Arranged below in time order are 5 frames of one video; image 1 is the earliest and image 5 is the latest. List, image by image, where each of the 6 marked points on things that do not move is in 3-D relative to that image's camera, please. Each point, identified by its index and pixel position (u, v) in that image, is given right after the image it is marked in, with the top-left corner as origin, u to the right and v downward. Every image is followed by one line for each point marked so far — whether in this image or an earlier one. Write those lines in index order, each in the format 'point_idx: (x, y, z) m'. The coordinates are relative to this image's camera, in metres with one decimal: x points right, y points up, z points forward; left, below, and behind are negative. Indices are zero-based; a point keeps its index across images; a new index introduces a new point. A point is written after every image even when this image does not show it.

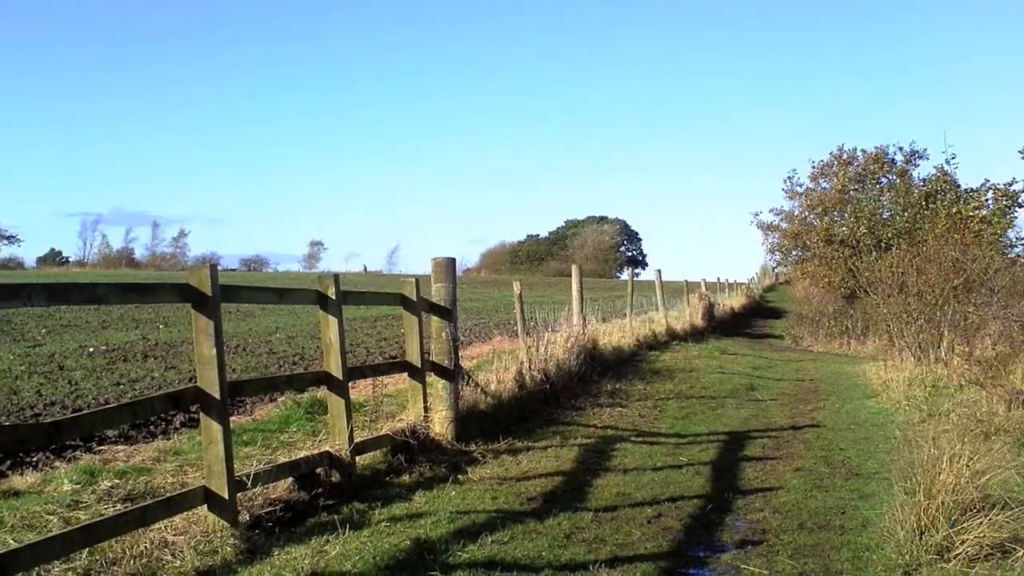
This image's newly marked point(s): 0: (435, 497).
0: (-0.6, -1.5, +8.0) m
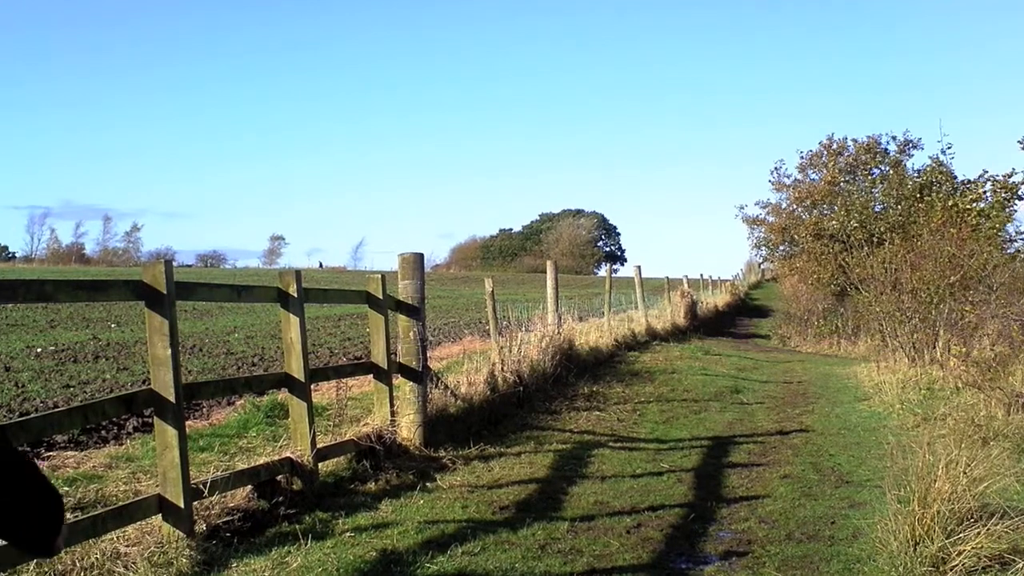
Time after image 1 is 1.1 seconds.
0: (-0.8, -1.5, +7.6) m
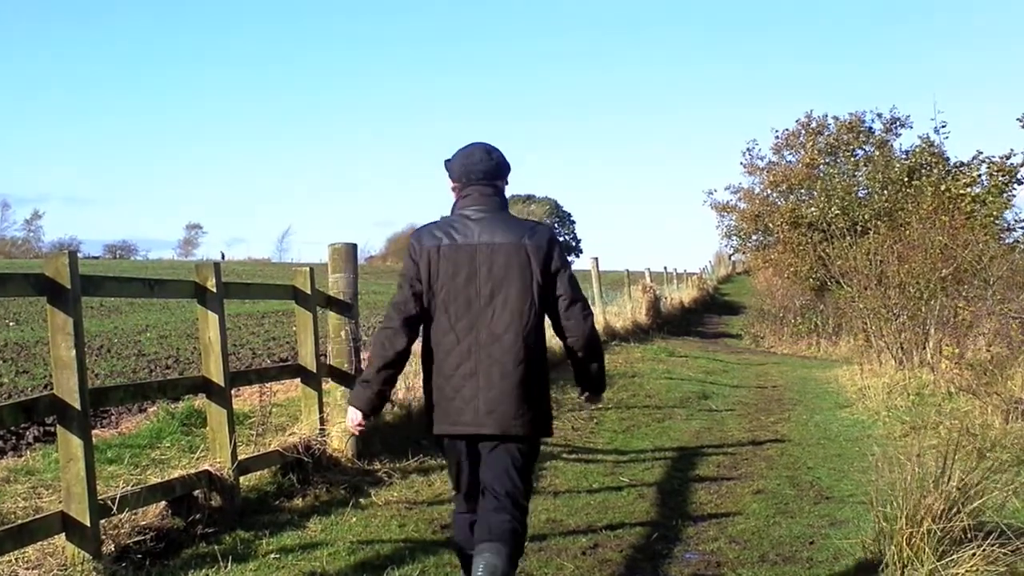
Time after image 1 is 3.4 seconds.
0: (-1.1, -1.5, +6.8) m
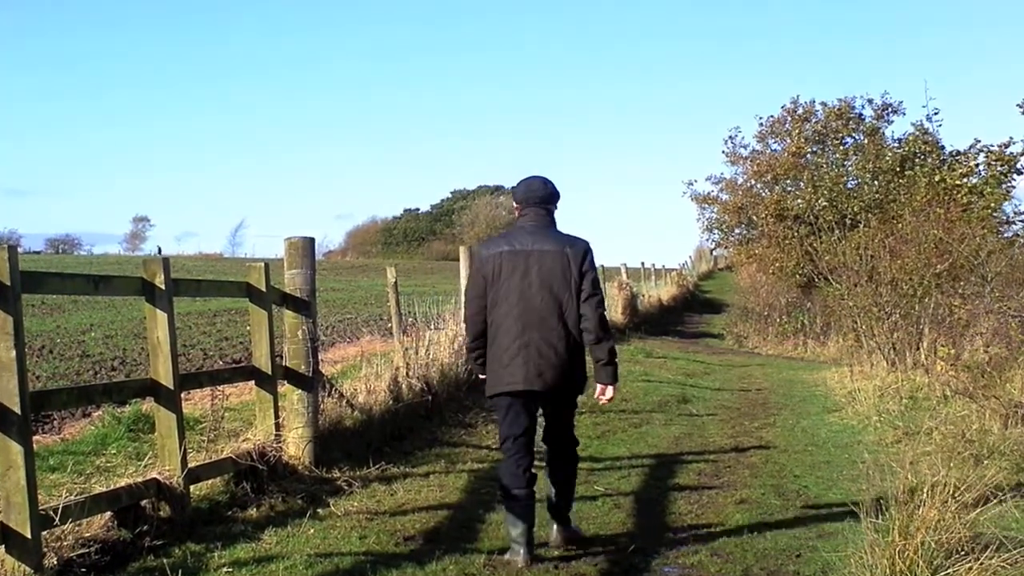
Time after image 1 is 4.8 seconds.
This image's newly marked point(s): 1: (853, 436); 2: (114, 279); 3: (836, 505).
0: (-1.3, -1.5, +6.4) m
1: (+3.1, -1.3, +9.7) m
2: (-2.3, +0.1, +6.3) m
3: (+2.2, -1.4, +7.2) m
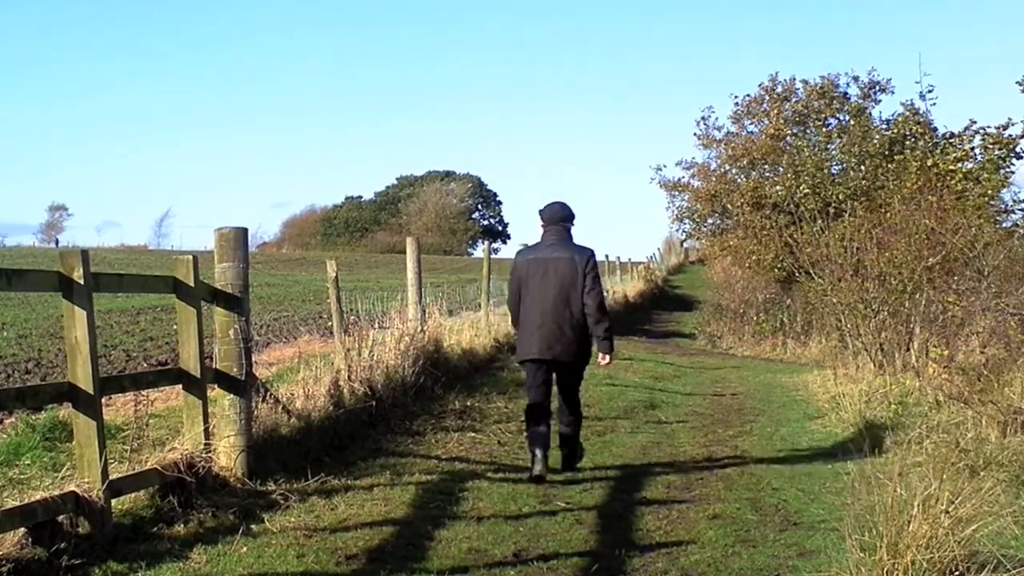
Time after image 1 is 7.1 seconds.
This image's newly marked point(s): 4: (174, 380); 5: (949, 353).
0: (-1.6, -1.4, +5.8) m
1: (+2.8, -1.3, +9.1) m
2: (-2.6, +0.1, +5.8) m
3: (+1.9, -1.4, +6.7) m
4: (-1.9, -0.5, +6.4) m
5: (+4.5, -0.7, +11.0) m
